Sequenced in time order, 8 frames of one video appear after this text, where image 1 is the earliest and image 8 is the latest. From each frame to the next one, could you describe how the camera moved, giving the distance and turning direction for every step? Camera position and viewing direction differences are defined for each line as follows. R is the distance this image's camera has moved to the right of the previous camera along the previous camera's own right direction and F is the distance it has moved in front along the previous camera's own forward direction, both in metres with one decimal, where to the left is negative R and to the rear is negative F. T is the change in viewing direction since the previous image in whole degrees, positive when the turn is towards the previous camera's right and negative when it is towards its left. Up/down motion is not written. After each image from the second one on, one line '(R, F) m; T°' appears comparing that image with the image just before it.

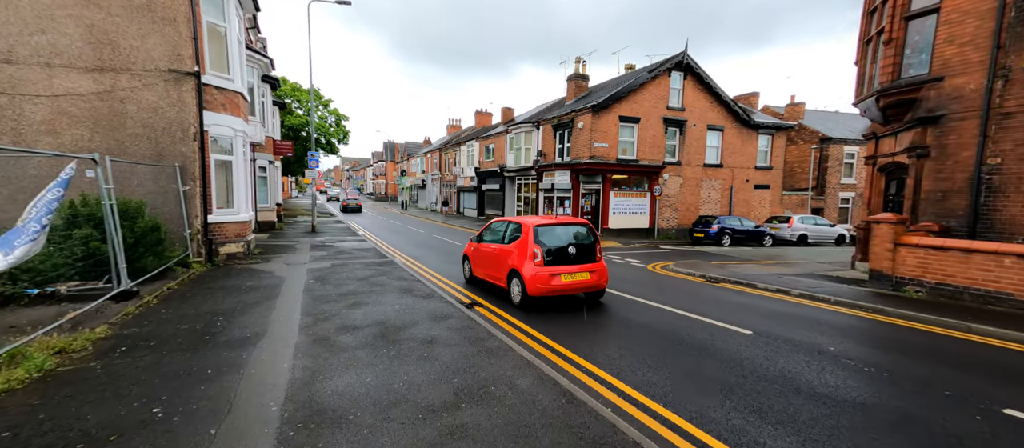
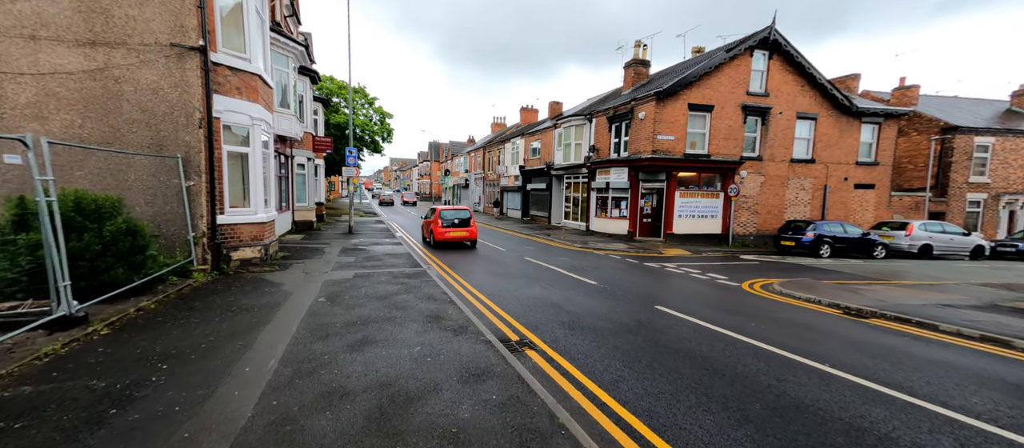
(-0.4, +2.1) m; -7°
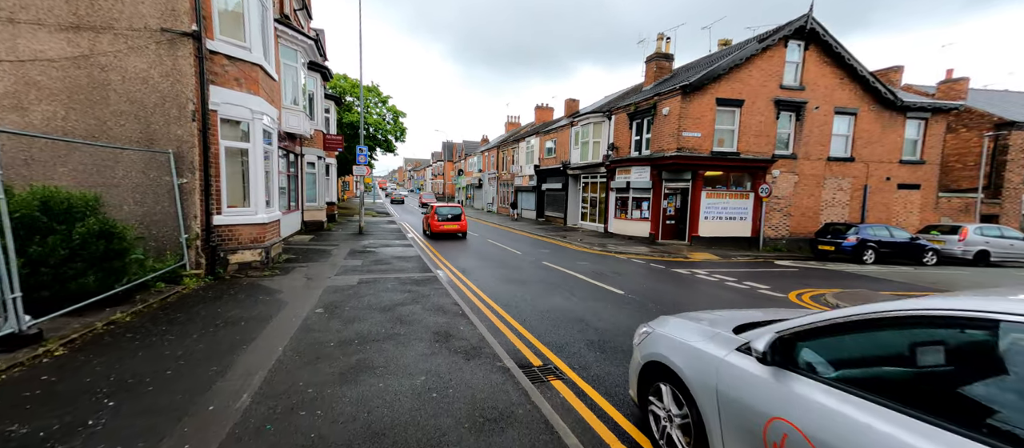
(-0.1, +0.8) m; -2°
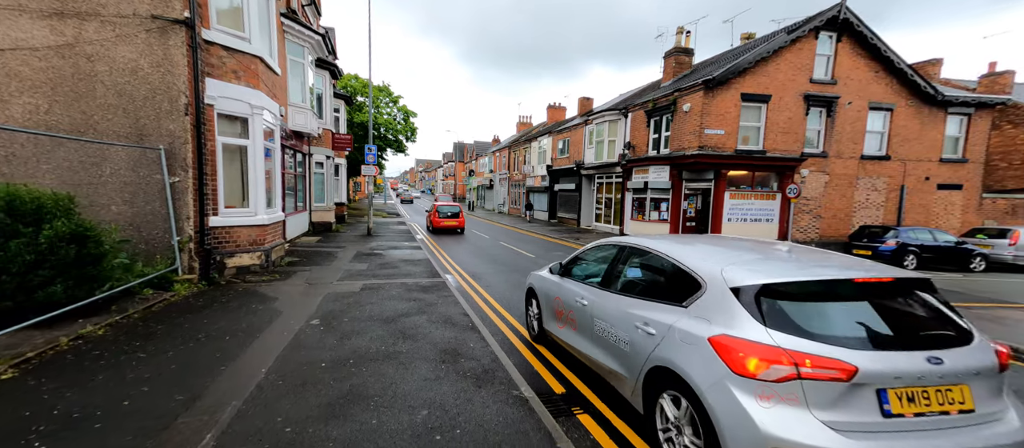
(-0.1, +0.6) m; -2°
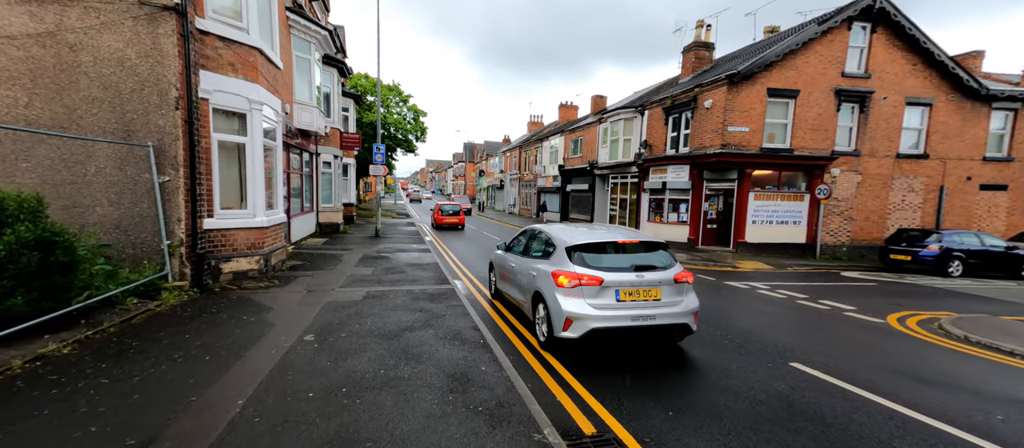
(-0.1, +0.6) m; -2°
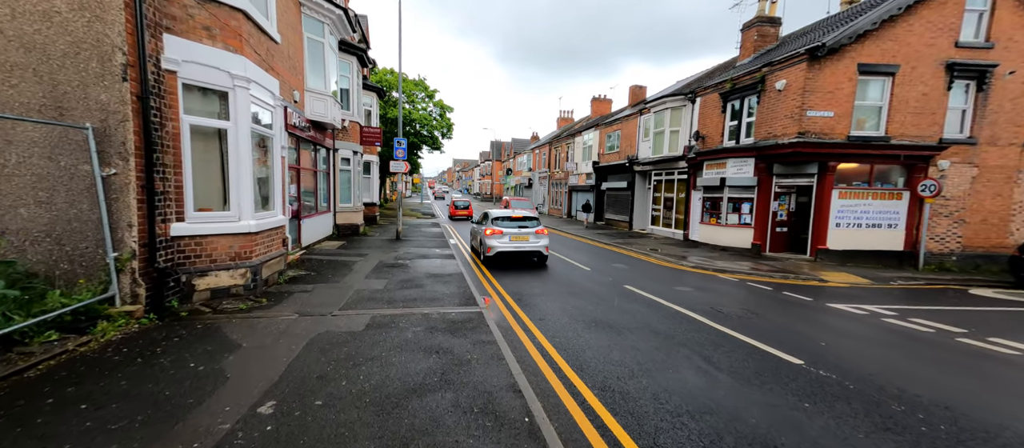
(-0.3, +1.8) m; -4°
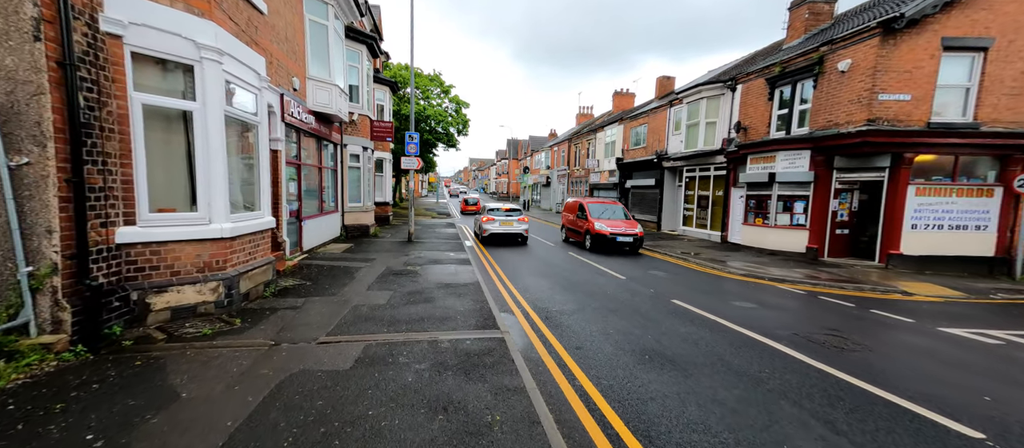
(-0.2, +1.3) m; -3°
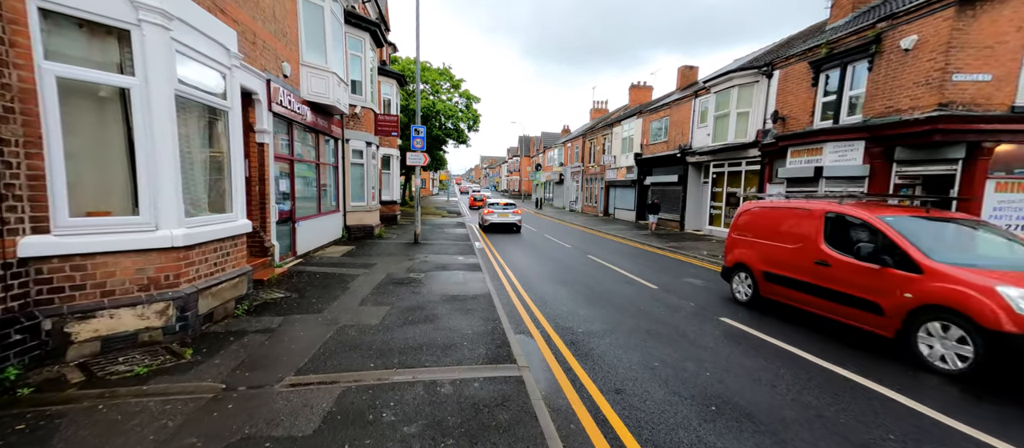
(-0.1, +1.1) m; -2°
